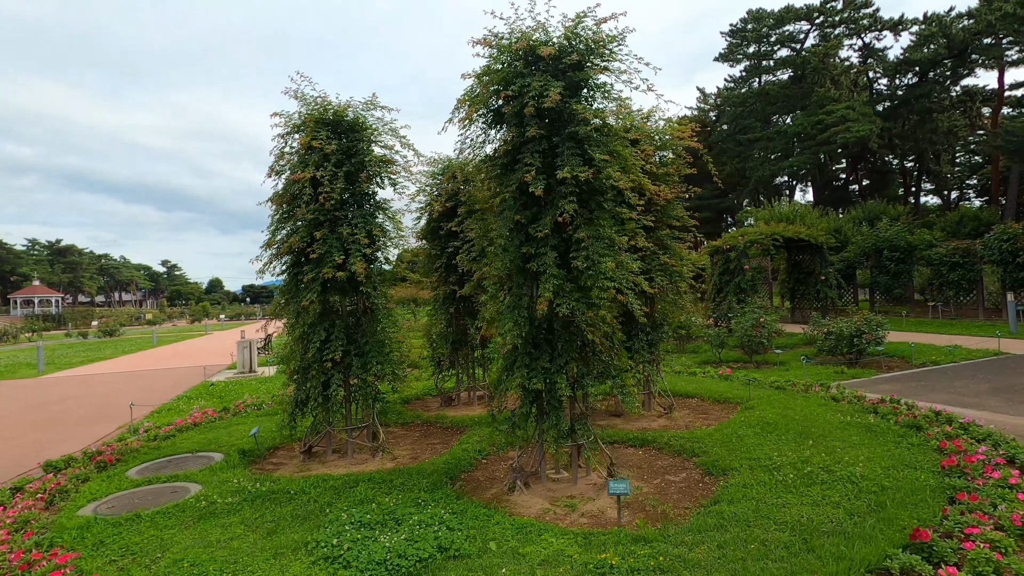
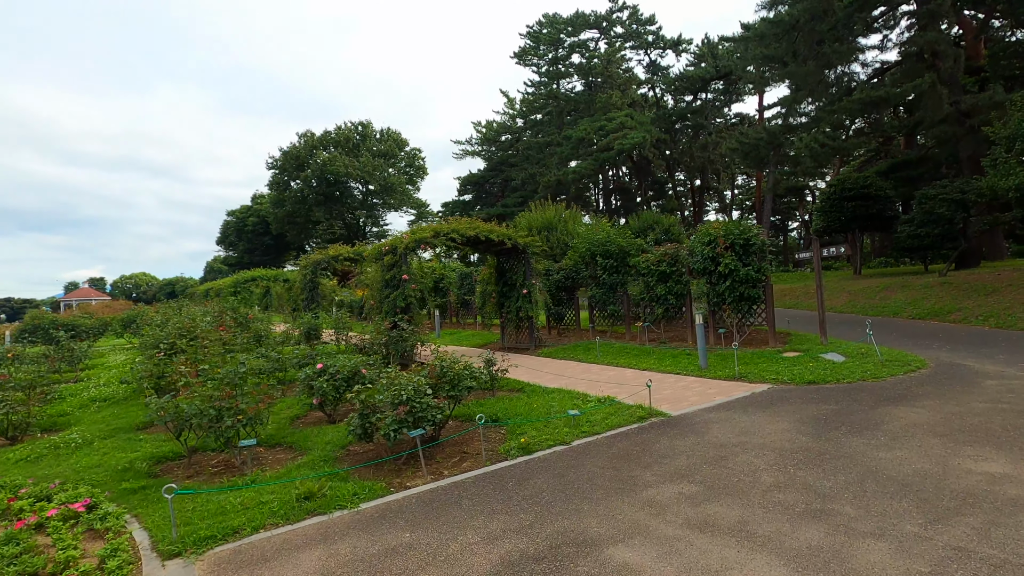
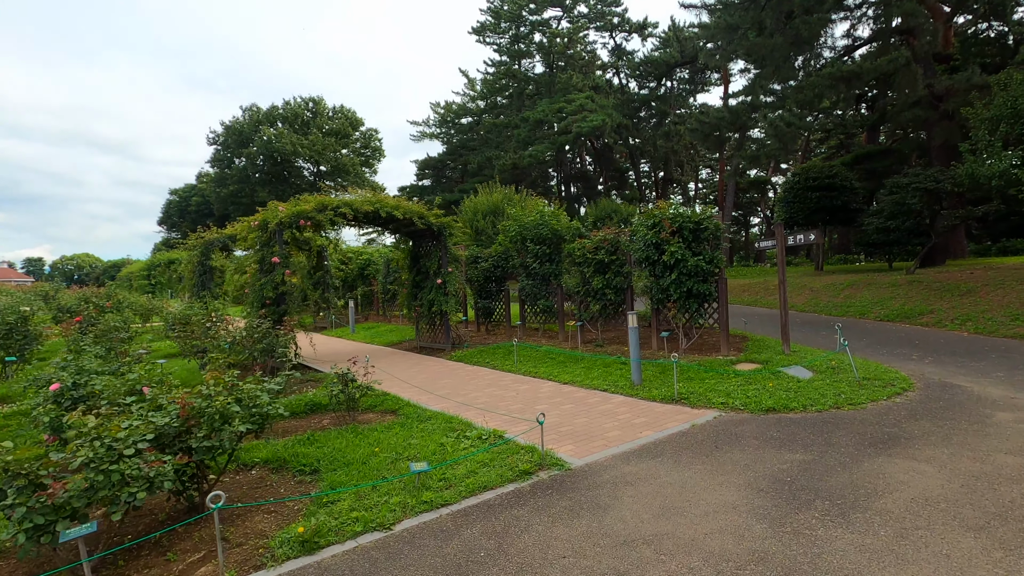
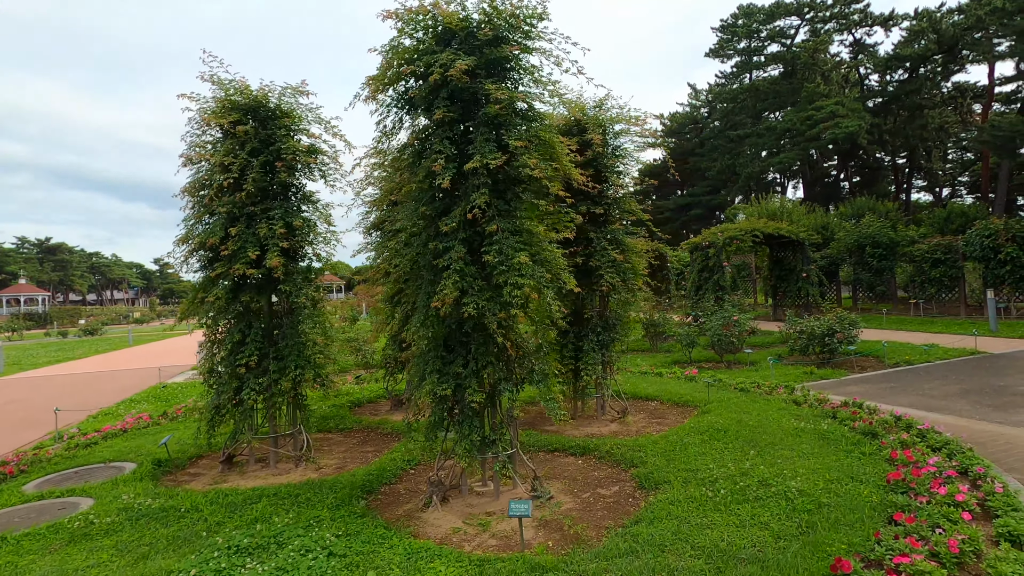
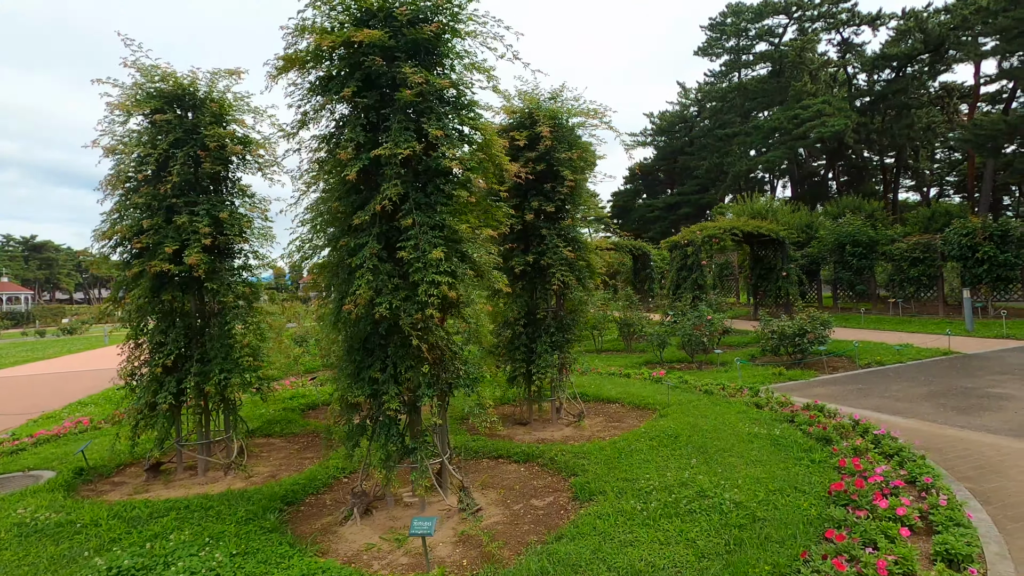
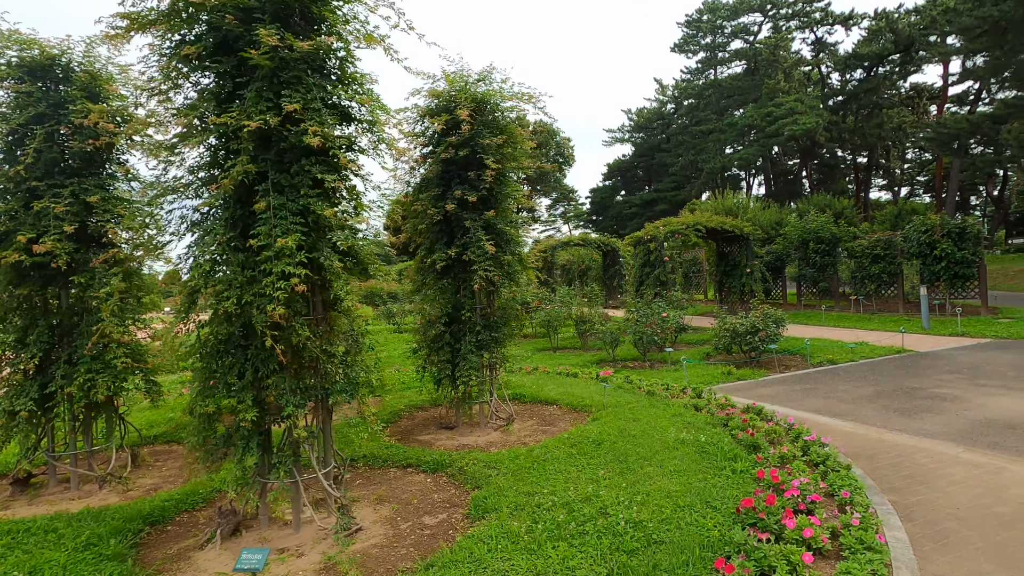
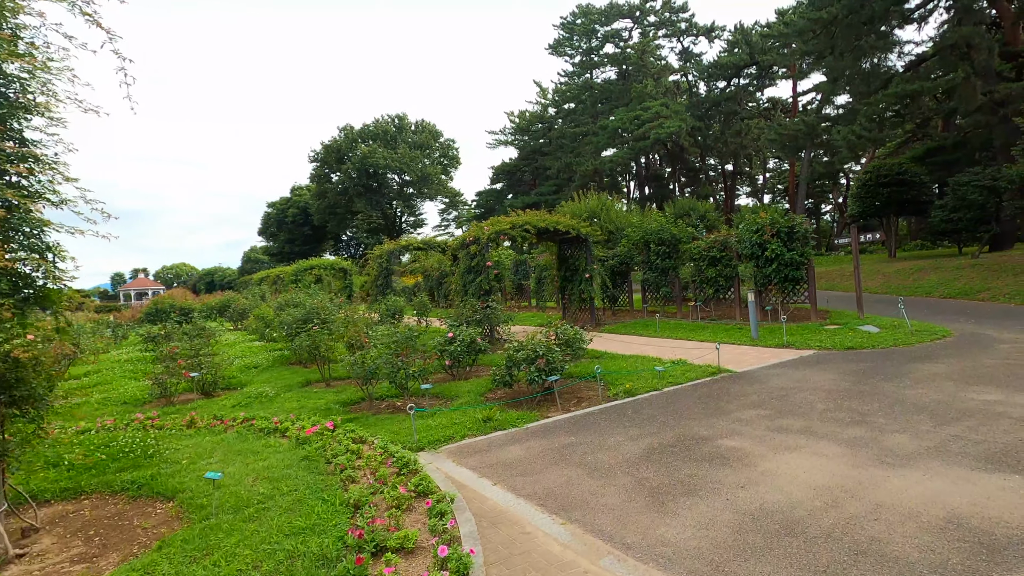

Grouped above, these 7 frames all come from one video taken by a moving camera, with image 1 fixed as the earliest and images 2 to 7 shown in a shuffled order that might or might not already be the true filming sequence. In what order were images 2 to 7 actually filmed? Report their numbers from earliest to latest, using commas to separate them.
4, 5, 6, 7, 2, 3
